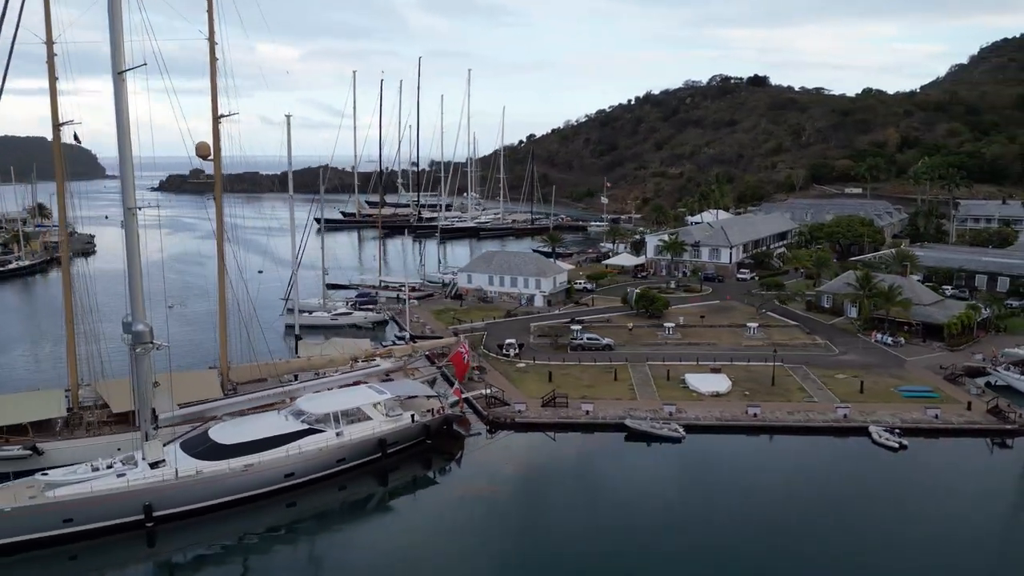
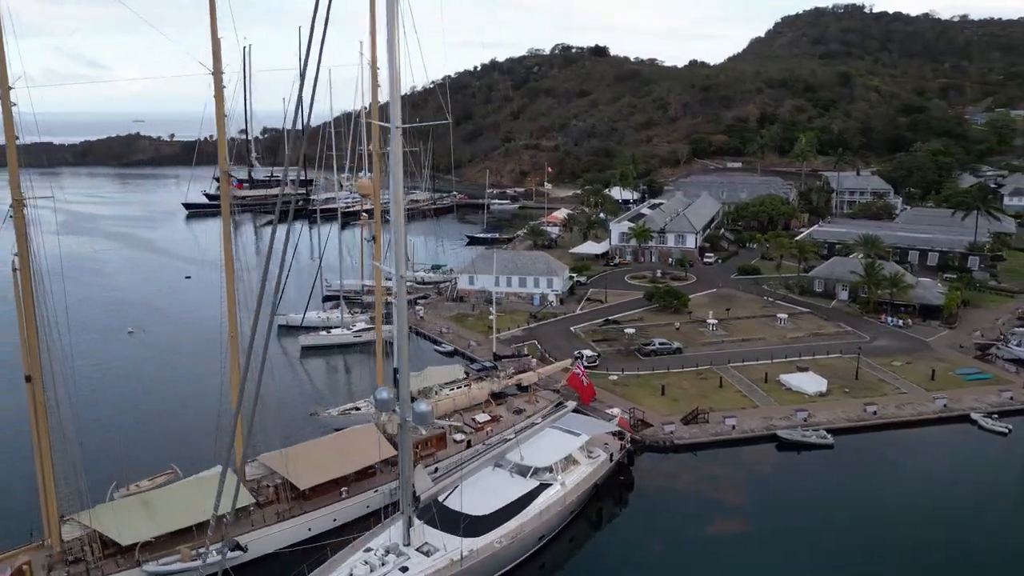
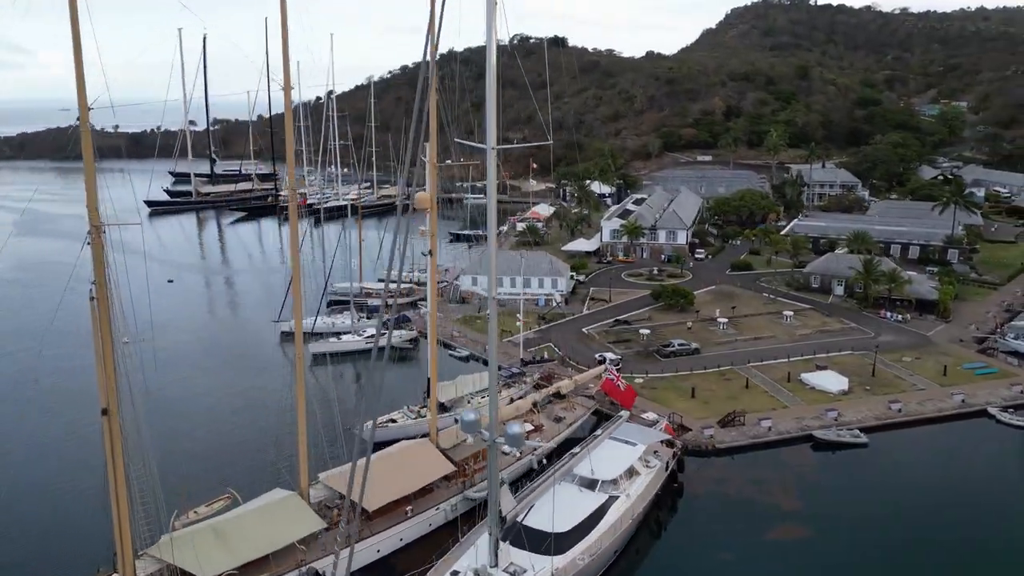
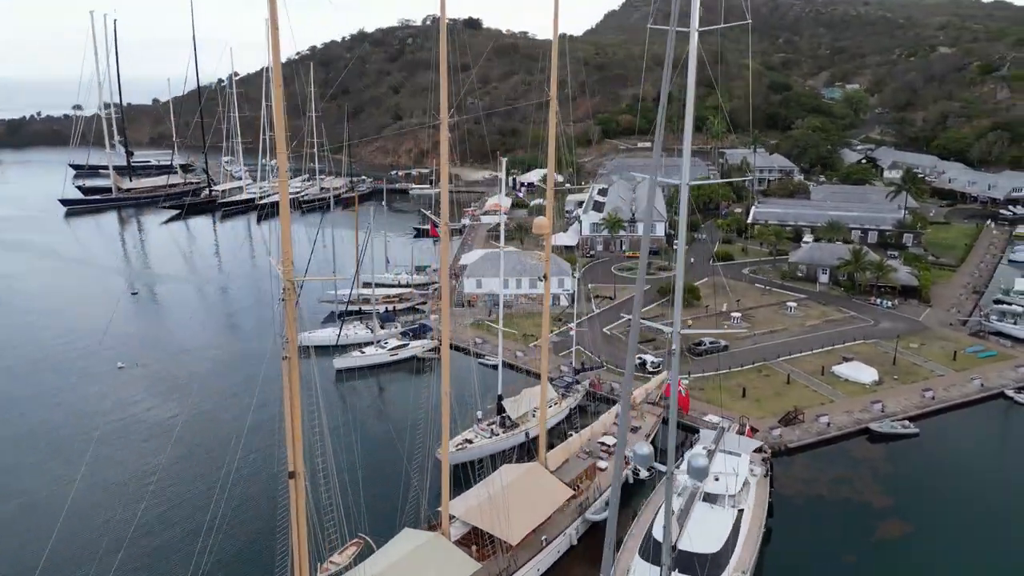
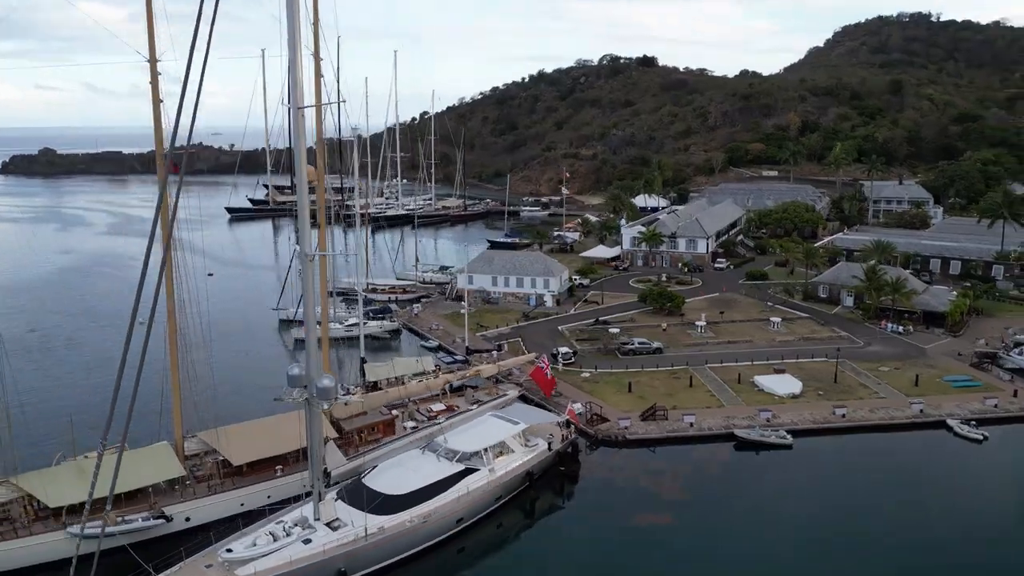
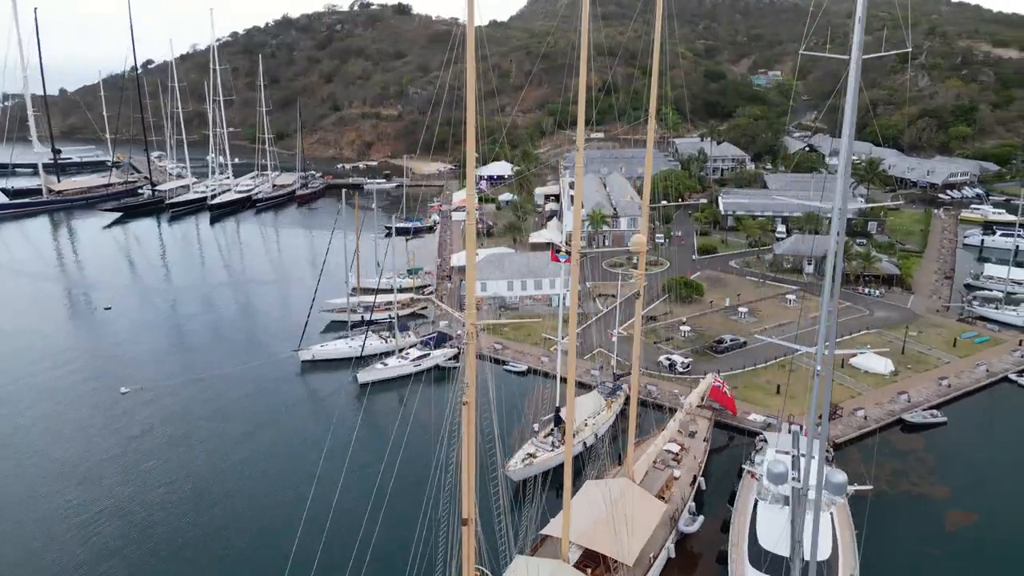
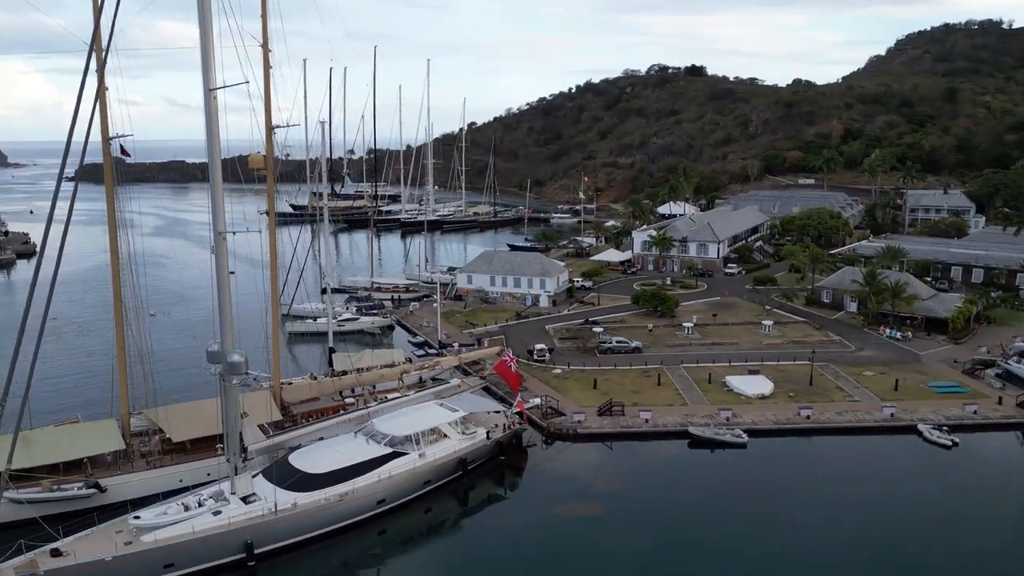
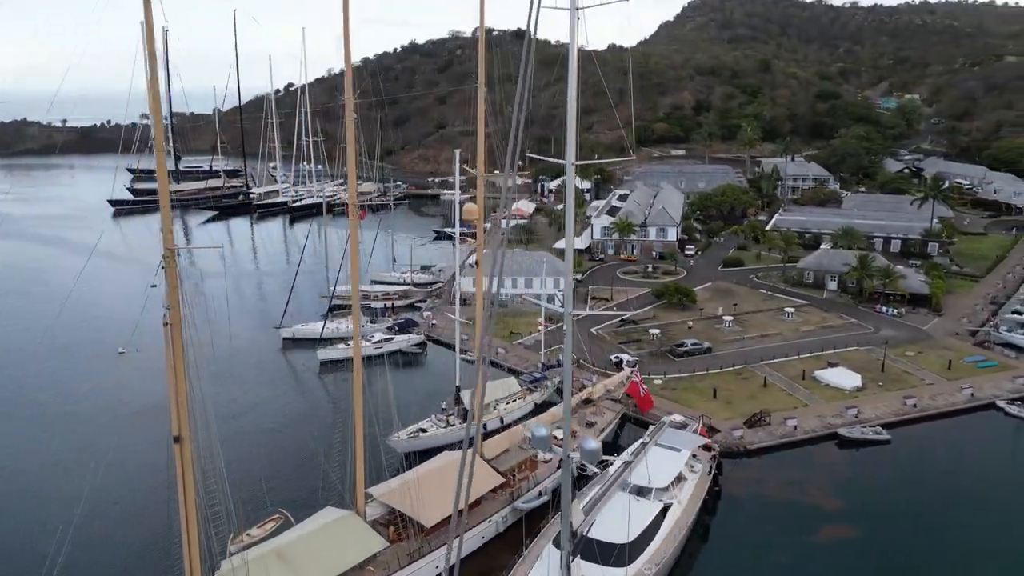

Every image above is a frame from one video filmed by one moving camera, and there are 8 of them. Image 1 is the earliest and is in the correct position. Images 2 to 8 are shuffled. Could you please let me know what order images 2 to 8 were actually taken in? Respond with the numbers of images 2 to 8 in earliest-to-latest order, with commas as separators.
7, 5, 2, 3, 8, 4, 6
